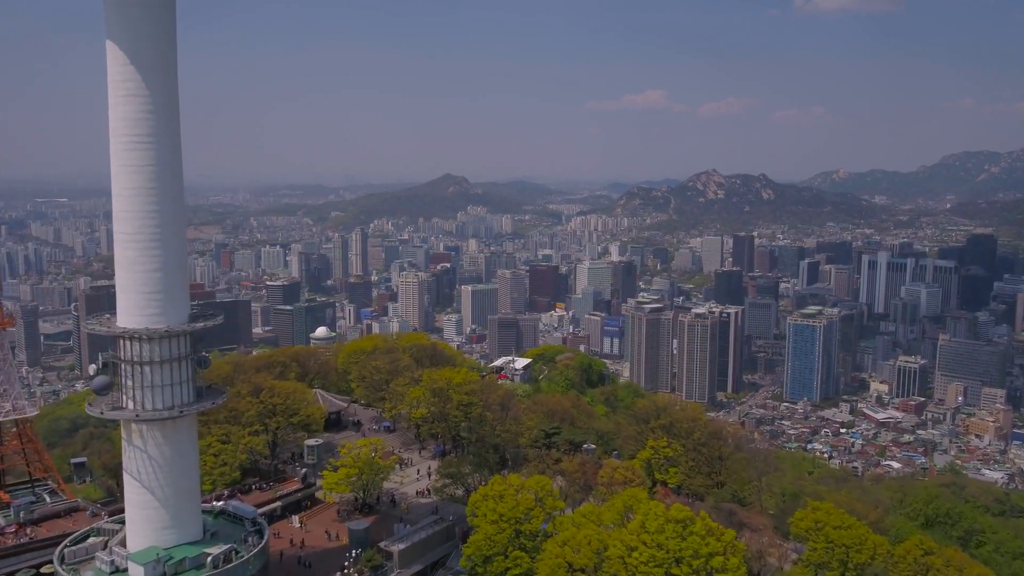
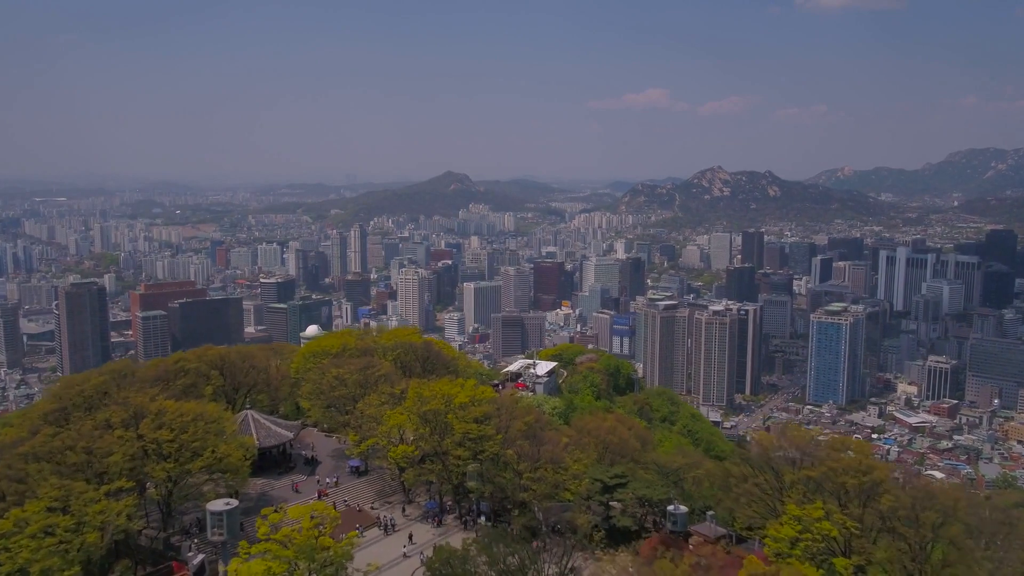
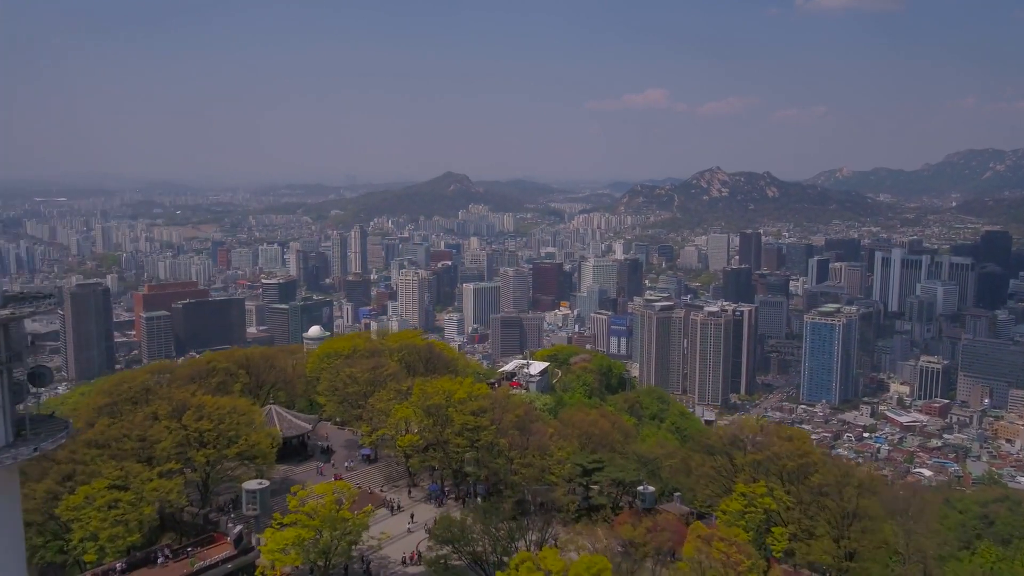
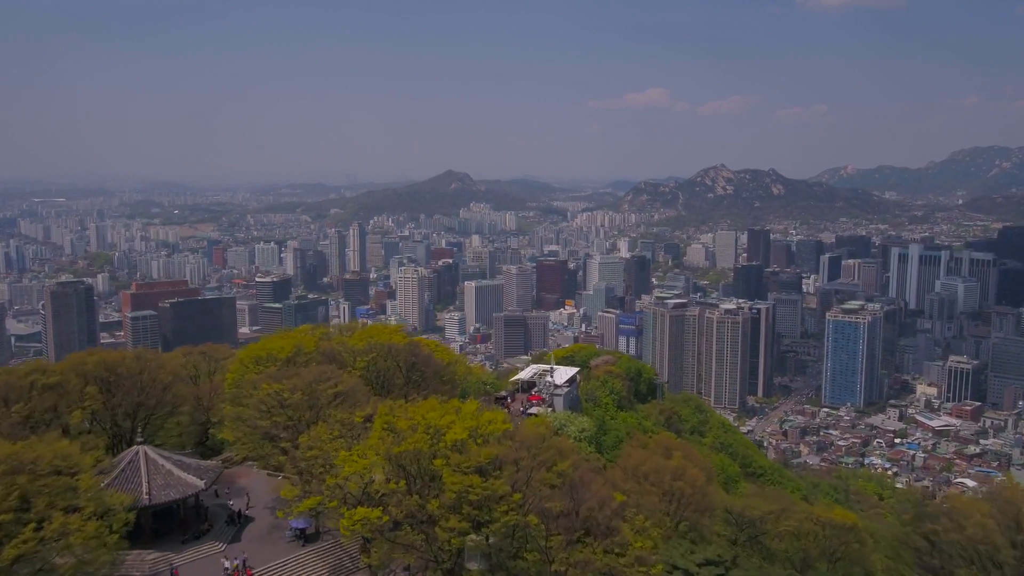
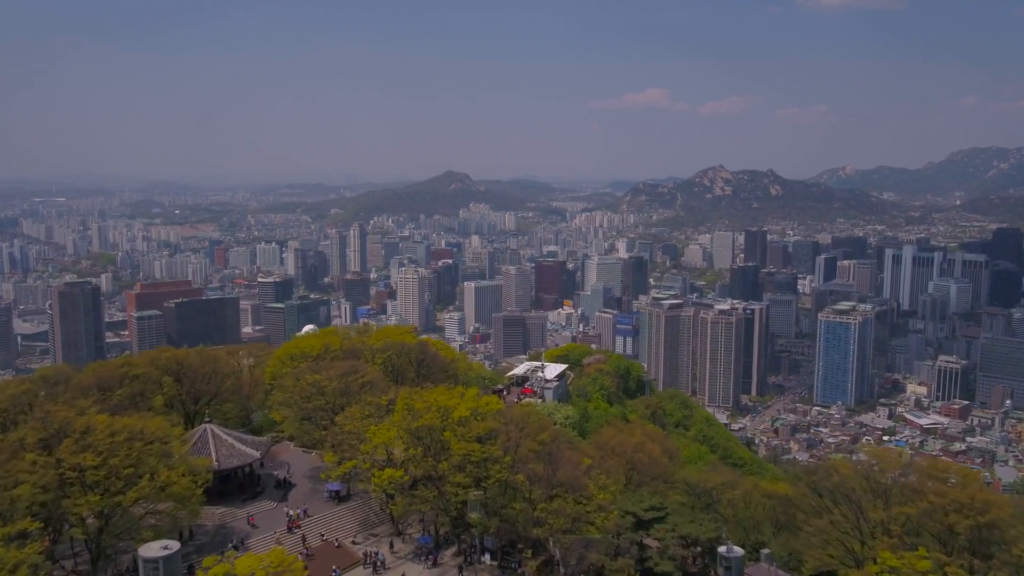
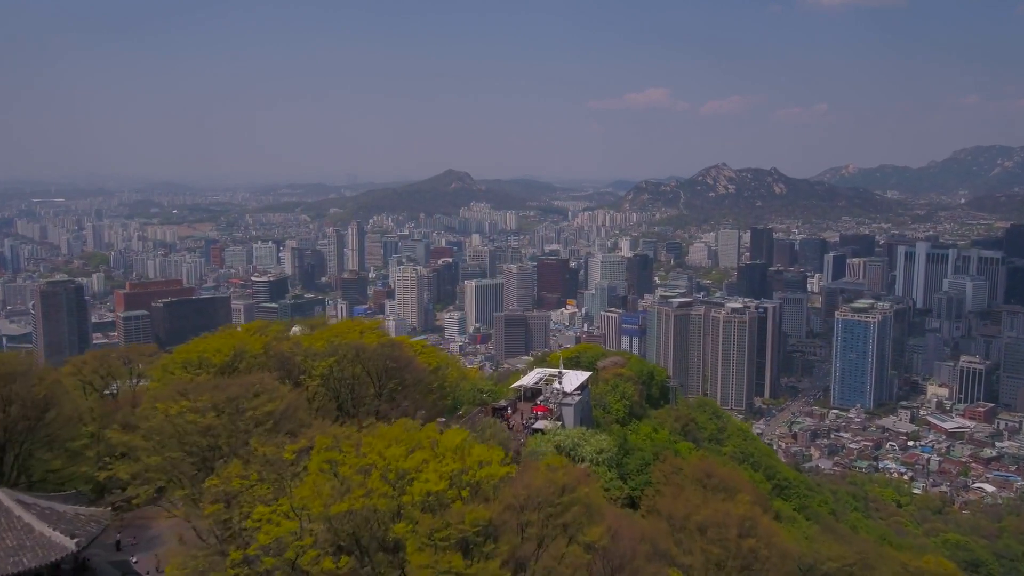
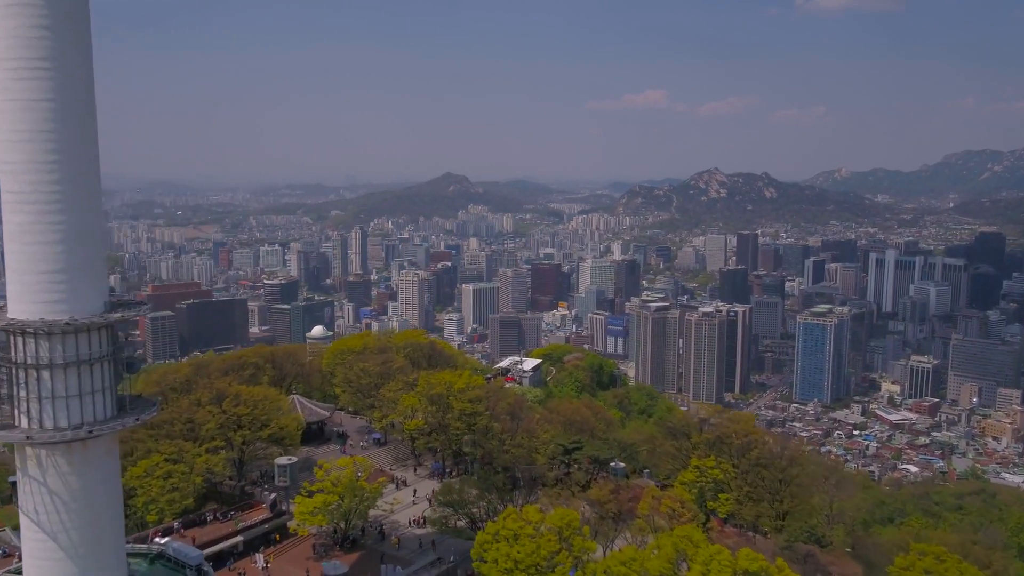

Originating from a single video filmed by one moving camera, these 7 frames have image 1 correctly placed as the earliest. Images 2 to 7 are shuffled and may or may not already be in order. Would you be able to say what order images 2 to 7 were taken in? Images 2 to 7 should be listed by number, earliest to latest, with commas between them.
7, 3, 2, 5, 4, 6
